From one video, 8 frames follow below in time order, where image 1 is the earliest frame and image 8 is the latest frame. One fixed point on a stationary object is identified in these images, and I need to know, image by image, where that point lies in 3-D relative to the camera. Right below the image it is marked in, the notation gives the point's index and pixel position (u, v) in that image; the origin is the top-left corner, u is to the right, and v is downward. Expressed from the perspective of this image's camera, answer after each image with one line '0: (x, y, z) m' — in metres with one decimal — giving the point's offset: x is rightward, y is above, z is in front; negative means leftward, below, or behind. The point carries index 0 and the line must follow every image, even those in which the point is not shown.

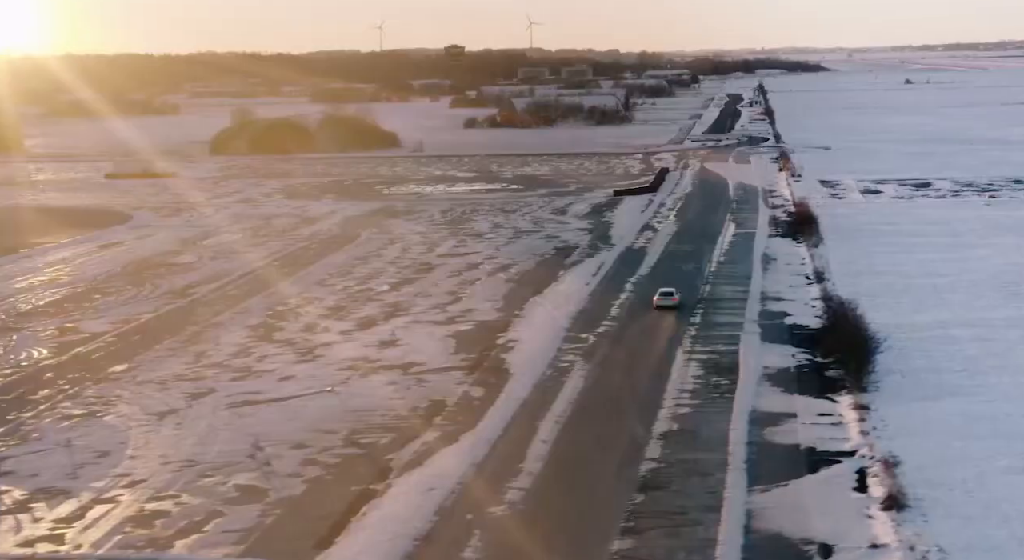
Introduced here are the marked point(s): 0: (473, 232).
0: (-0.5, +0.6, +16.6) m
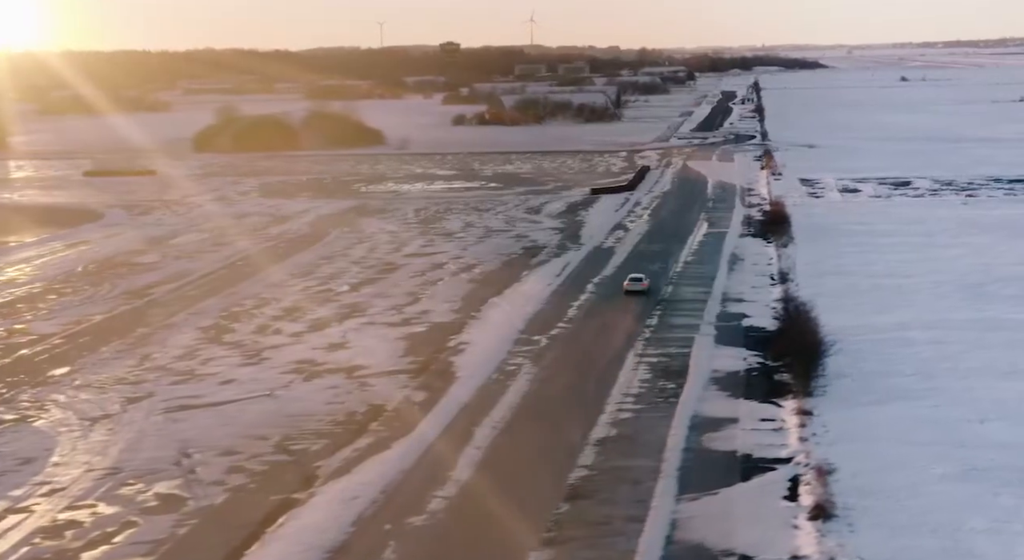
0: (-0.9, +0.6, +16.5) m
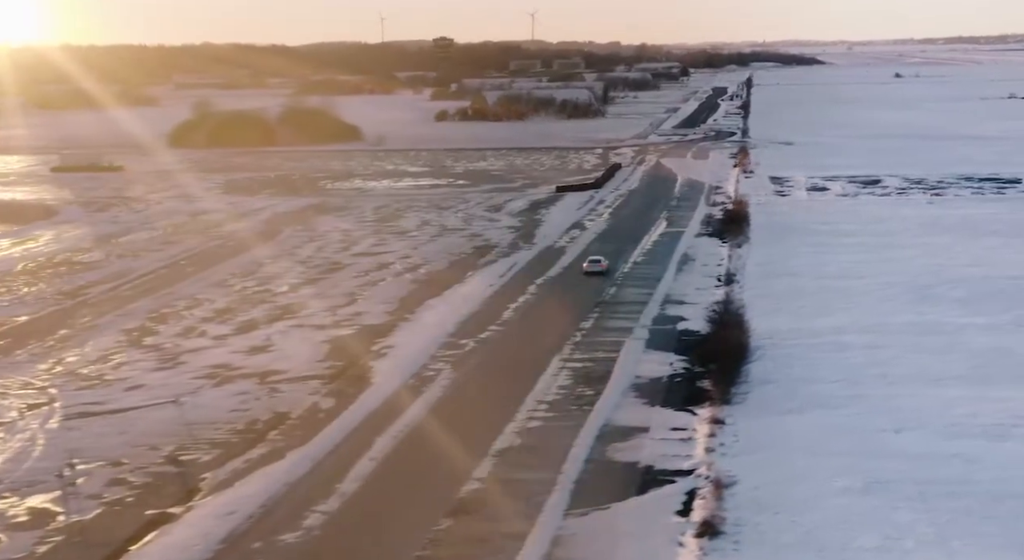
0: (-1.5, +0.7, +16.3) m
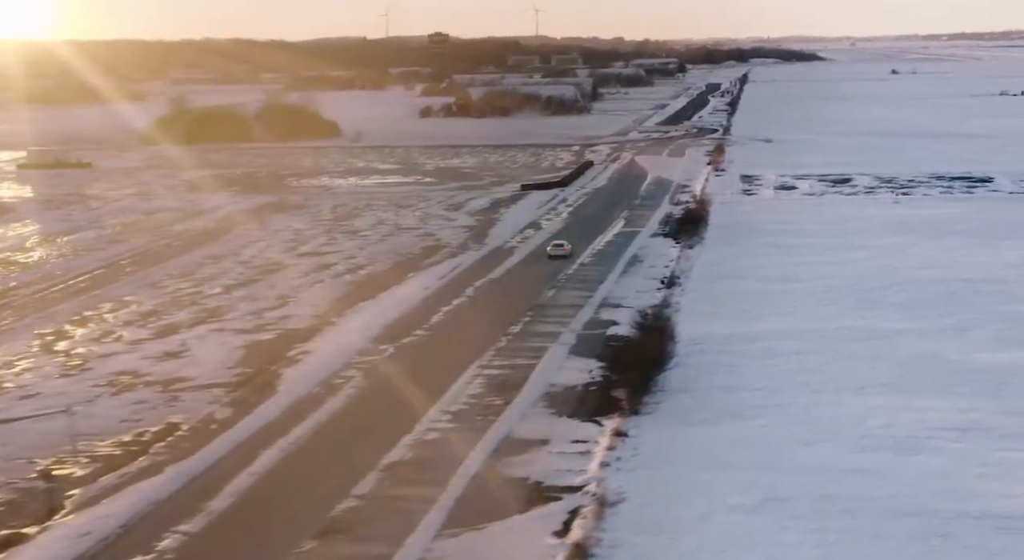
0: (-2.1, +0.7, +16.1) m
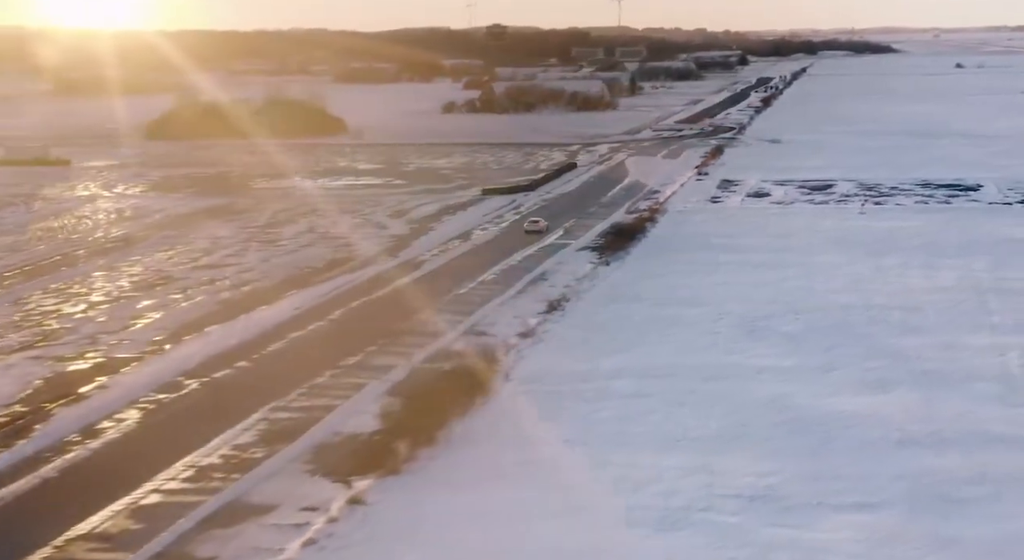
0: (-3.0, +0.5, +15.5) m
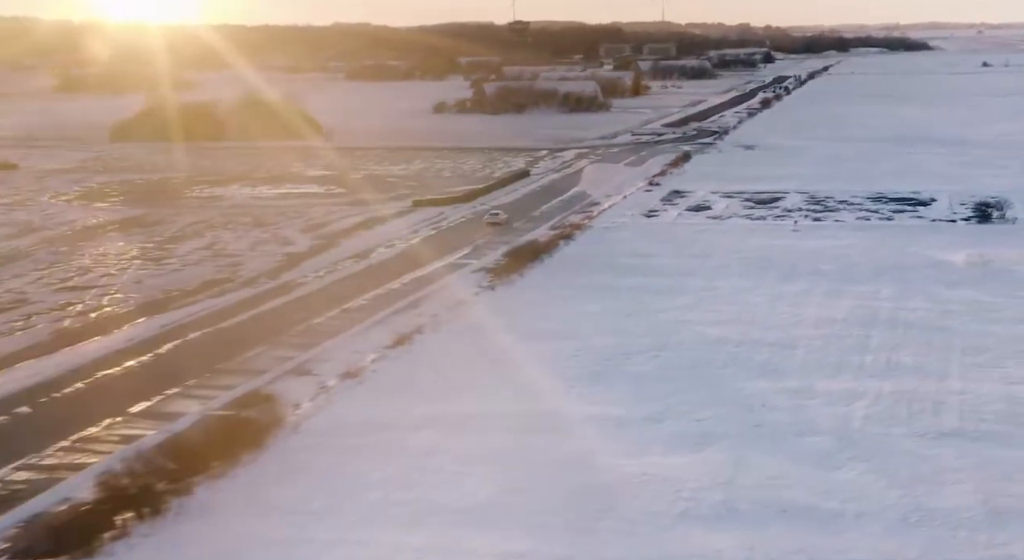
0: (-4.3, +0.3, +14.9) m
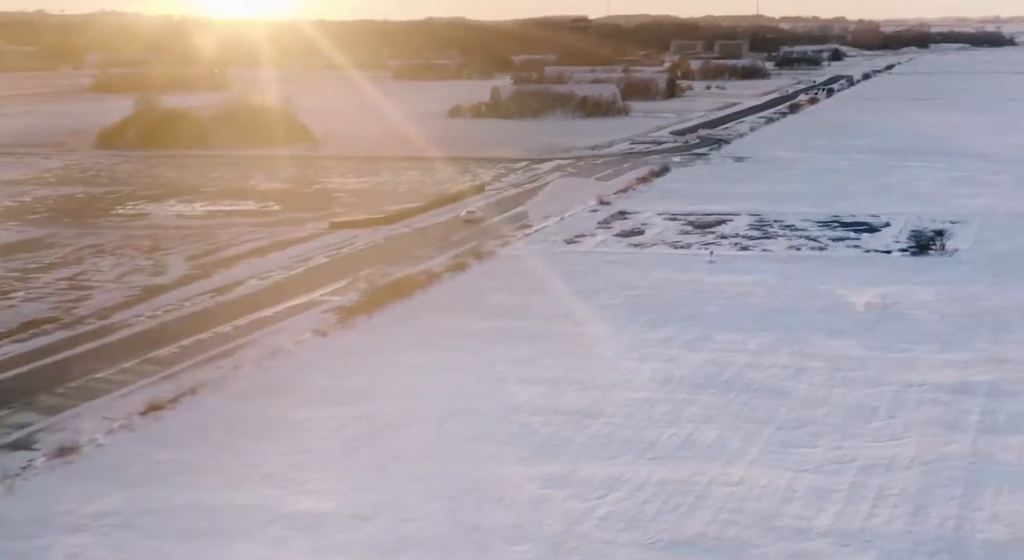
0: (-5.8, -0.1, +14.2) m
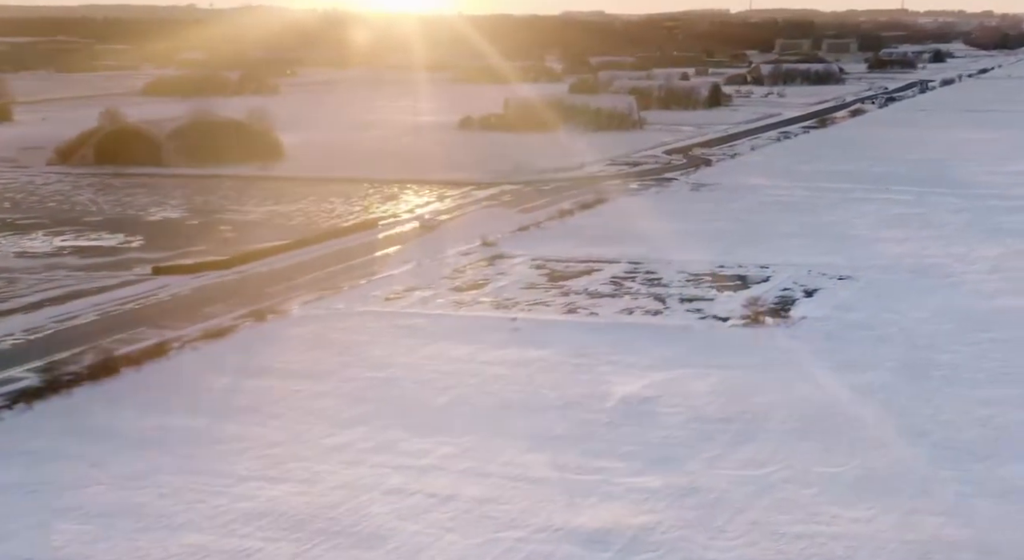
0: (-8.7, -0.8, +12.9) m
